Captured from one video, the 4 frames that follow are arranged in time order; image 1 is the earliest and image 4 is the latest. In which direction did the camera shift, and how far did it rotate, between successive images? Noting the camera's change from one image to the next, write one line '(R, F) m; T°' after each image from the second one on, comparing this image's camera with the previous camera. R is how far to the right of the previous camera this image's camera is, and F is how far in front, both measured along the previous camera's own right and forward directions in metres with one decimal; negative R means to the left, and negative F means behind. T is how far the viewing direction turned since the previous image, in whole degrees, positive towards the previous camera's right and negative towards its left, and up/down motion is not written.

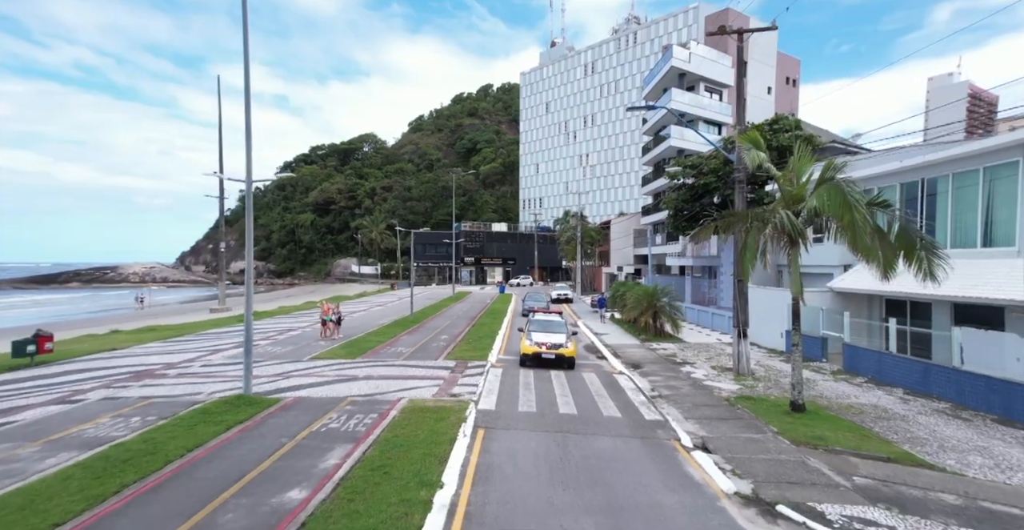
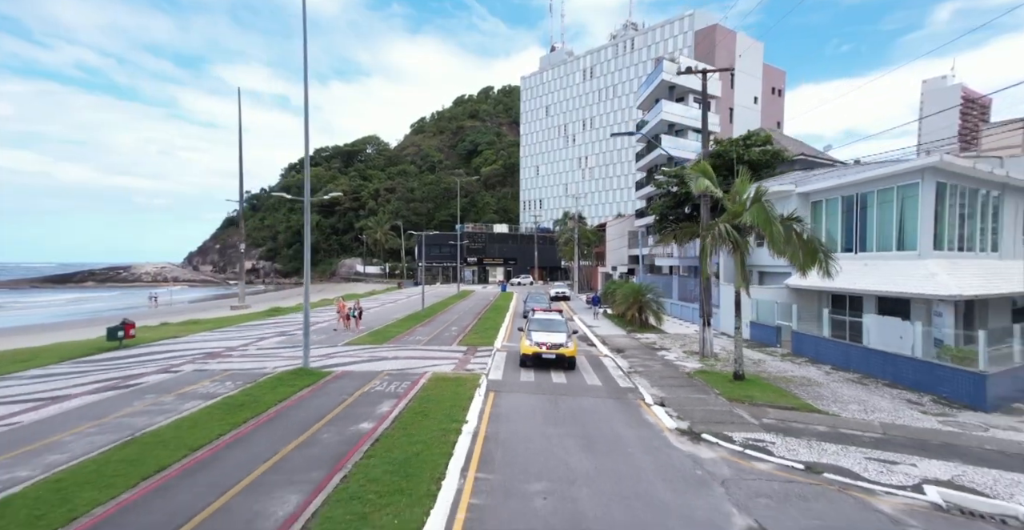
(-0.1, -3.2) m; 0°
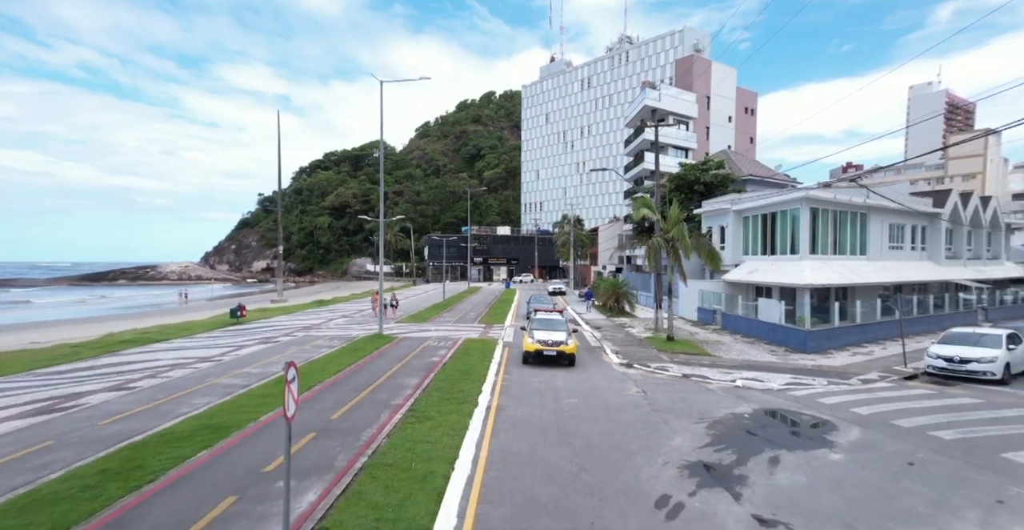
(-0.3, -7.3) m; 0°
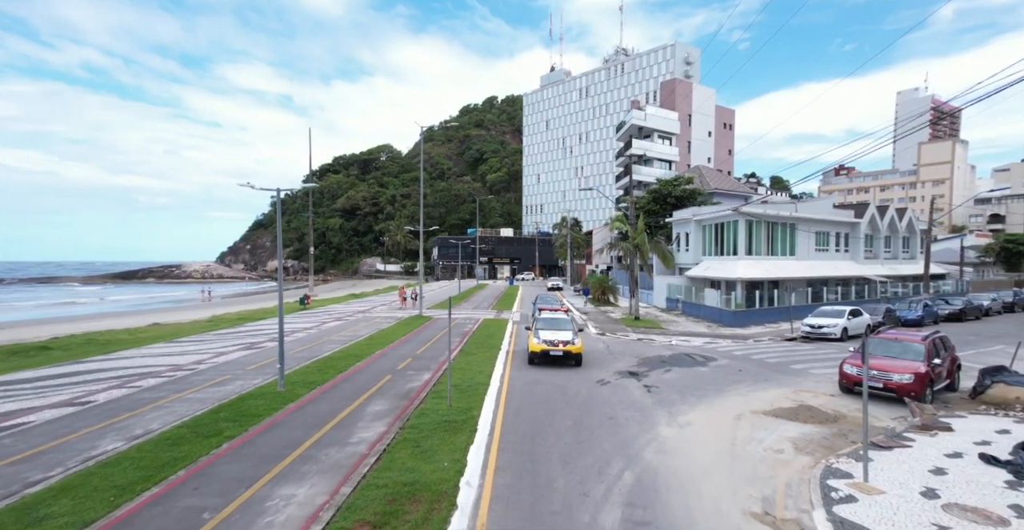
(-0.4, -7.2) m; 0°
